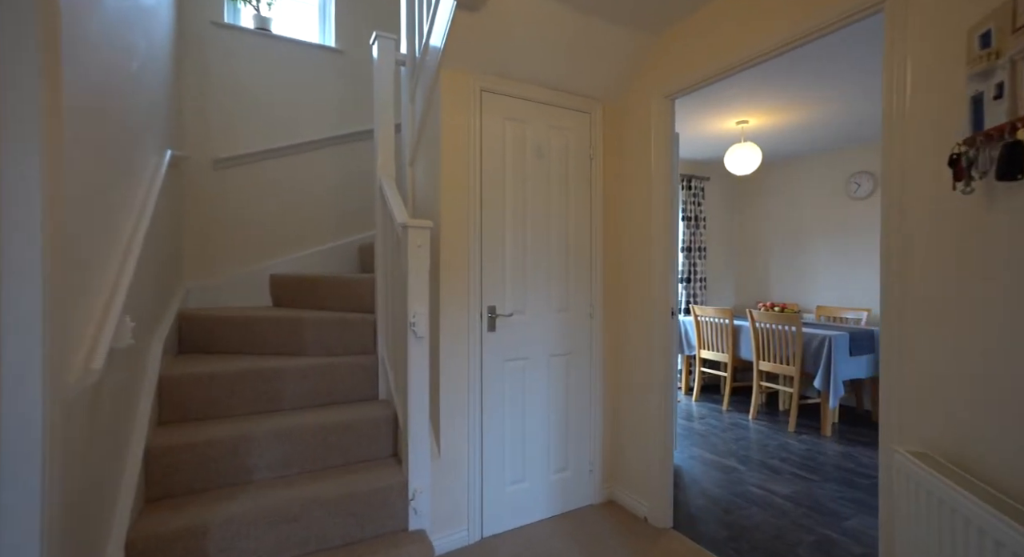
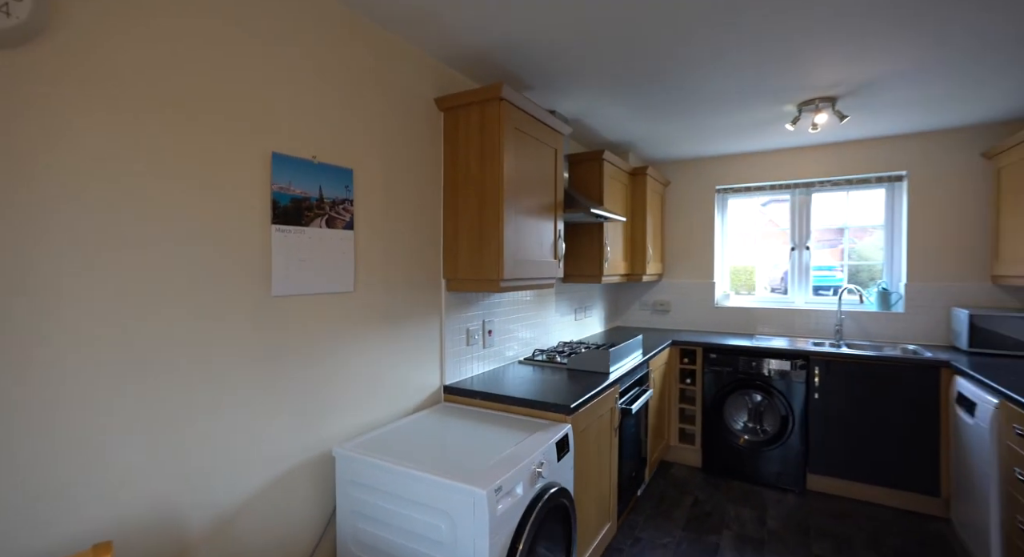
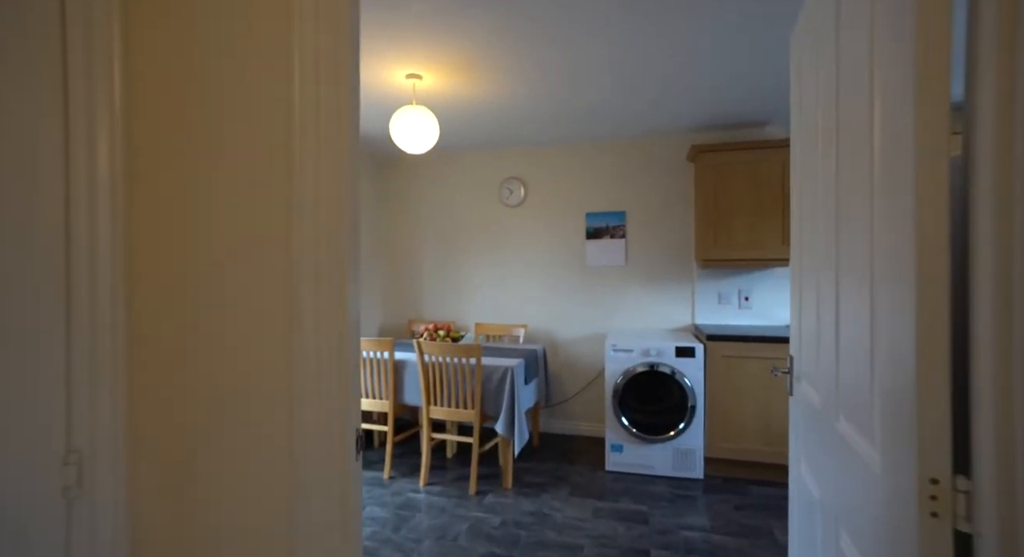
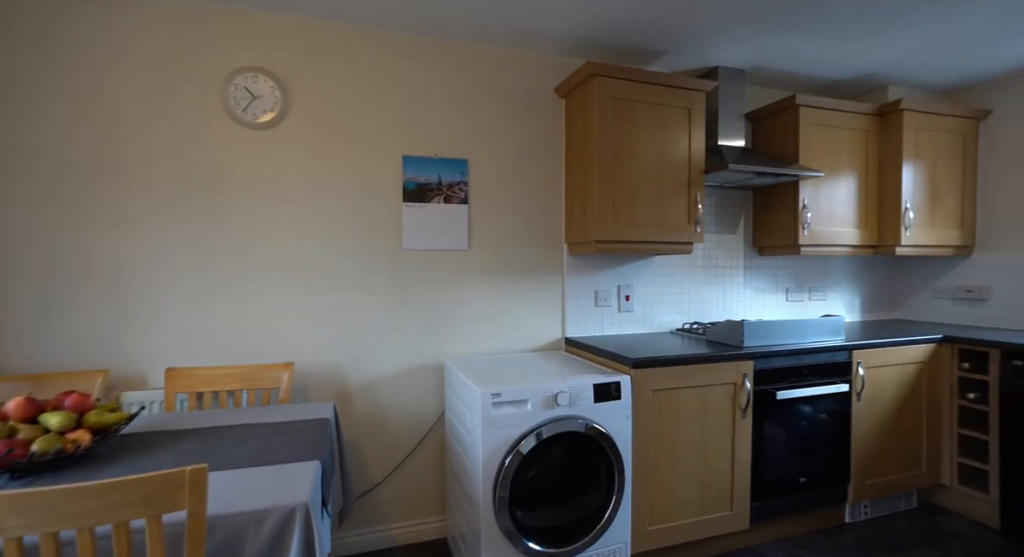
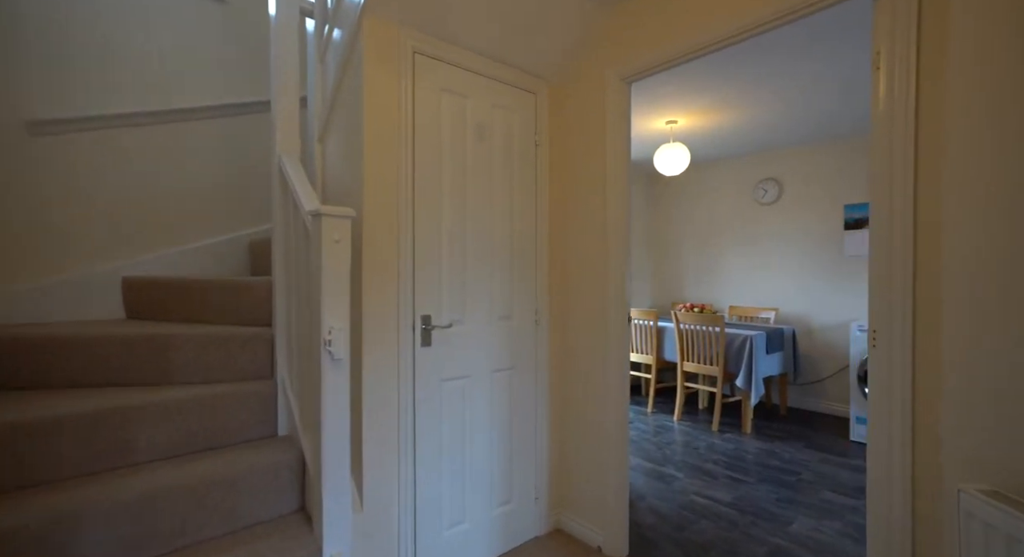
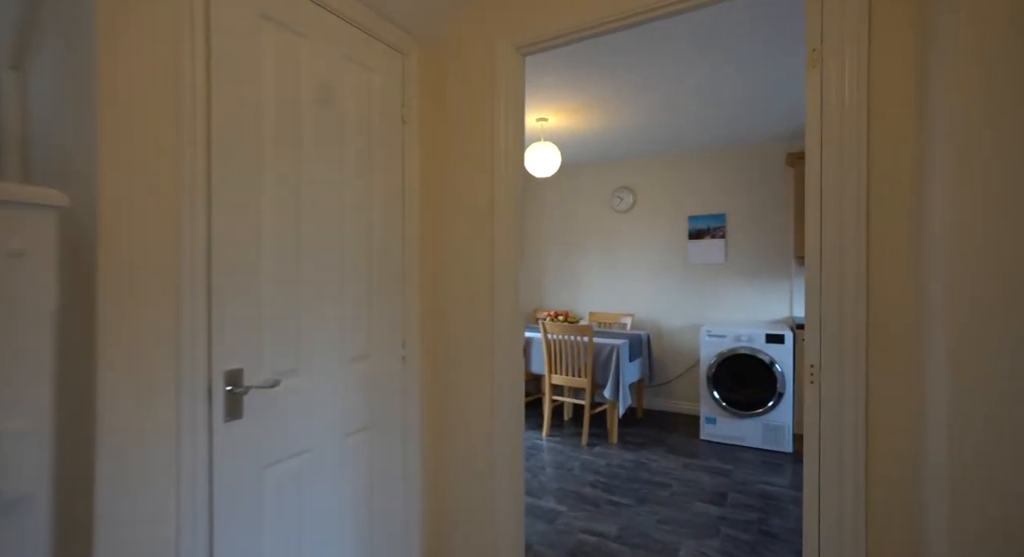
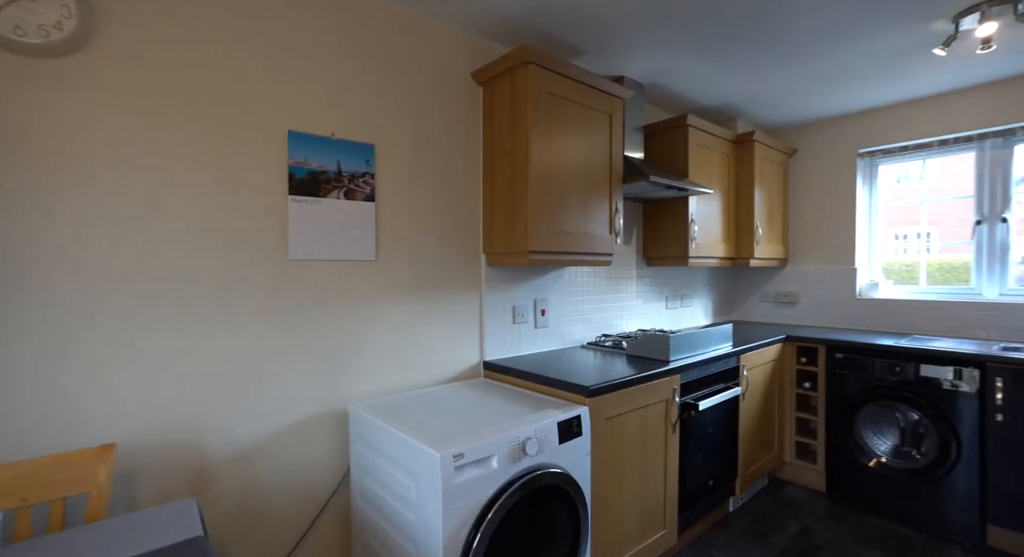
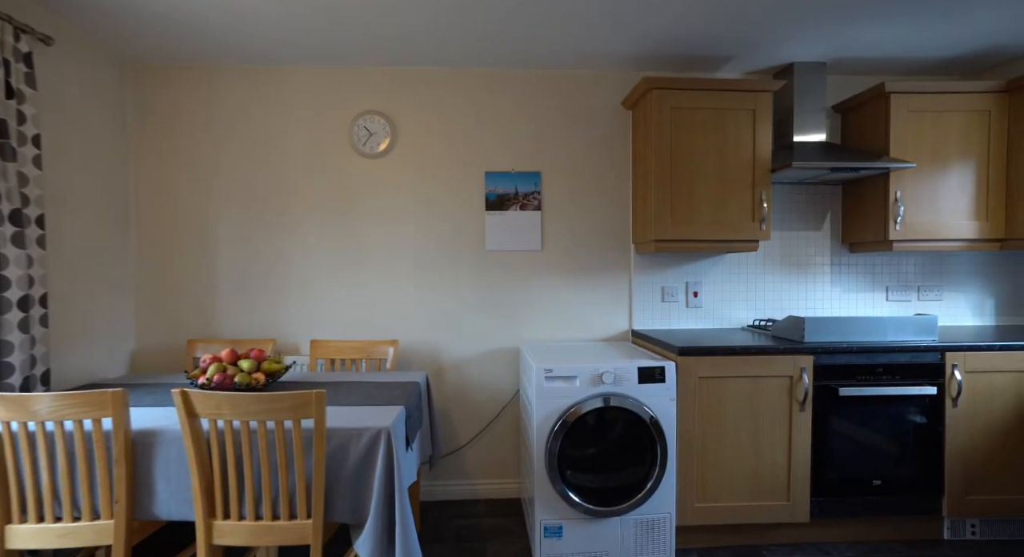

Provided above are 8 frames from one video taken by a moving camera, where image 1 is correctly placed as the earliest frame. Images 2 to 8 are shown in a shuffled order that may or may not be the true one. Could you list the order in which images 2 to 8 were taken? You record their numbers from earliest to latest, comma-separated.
5, 6, 3, 8, 4, 7, 2
